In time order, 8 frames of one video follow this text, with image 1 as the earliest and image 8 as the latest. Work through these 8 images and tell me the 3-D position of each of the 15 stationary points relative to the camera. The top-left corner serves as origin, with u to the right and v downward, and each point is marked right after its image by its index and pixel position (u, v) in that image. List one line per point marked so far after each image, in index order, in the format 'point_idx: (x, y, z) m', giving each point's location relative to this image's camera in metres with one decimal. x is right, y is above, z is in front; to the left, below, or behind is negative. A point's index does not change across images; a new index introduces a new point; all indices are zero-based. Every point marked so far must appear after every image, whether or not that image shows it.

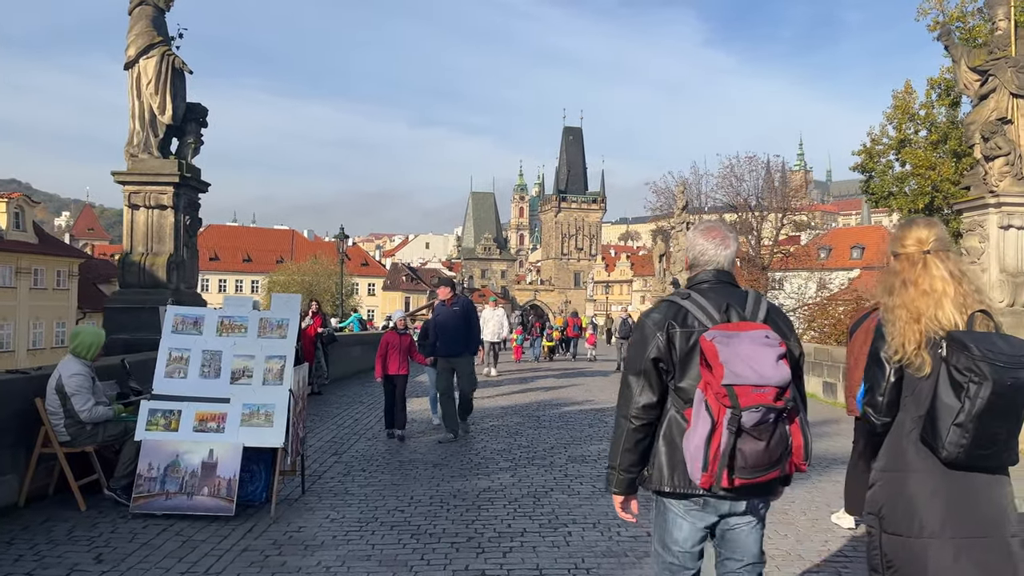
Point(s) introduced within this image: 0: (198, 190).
0: (-4.3, +1.3, +11.0) m
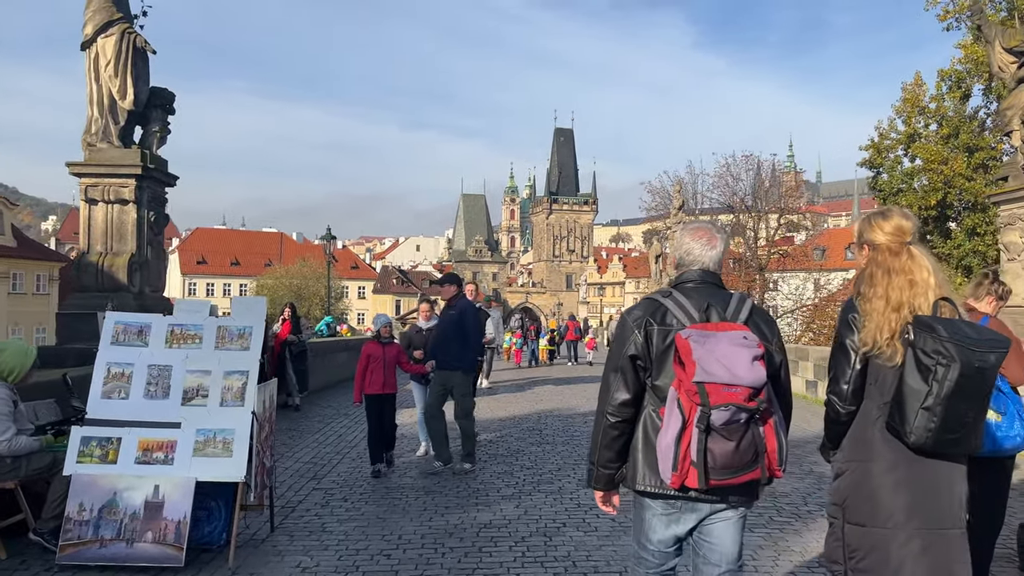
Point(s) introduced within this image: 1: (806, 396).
0: (-4.3, +1.3, +10.0) m
1: (+5.5, -2.1, +15.3) m
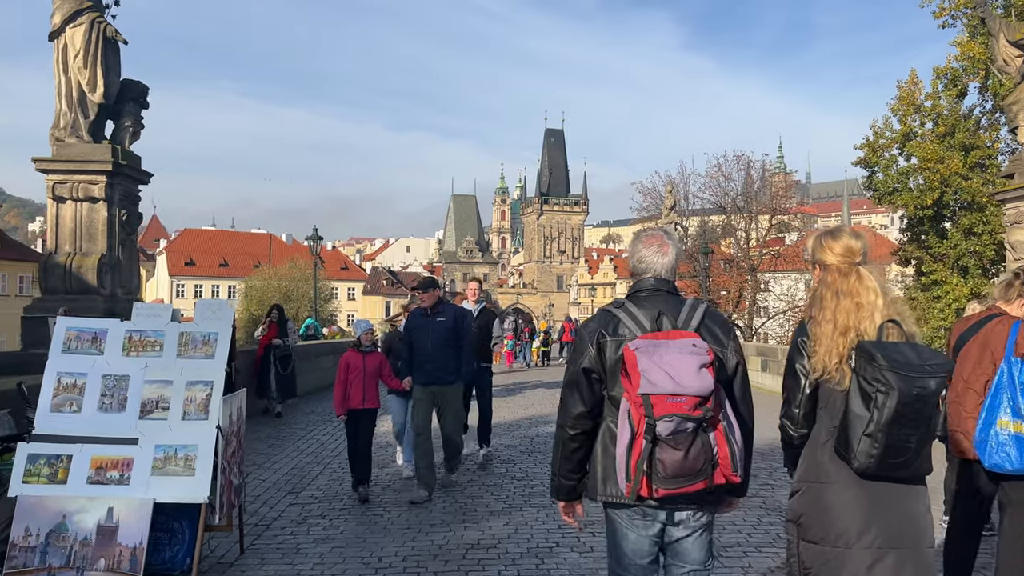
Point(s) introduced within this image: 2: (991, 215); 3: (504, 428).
0: (-4.4, +1.3, +9.6) m
1: (+5.4, -2.1, +15.0) m
2: (+11.4, +1.8, +19.3) m
3: (-0.1, -1.8, +10.6) m
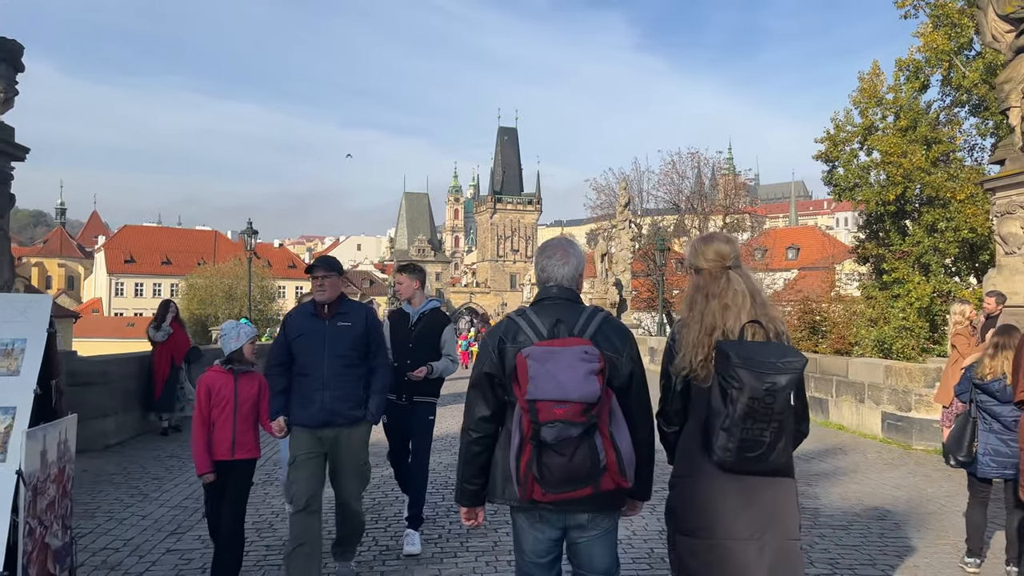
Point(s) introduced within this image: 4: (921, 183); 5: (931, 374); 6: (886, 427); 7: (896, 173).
0: (-5.0, +1.3, +8.1) m
1: (+4.4, -2.0, +14.0) m
2: (+10.2, +1.8, +18.7) m
3: (-0.8, -1.8, +9.4) m
4: (+9.8, +2.5, +19.4) m
5: (+4.9, -1.0, +9.4) m
6: (+4.7, -1.7, +10.1) m
7: (+9.3, +2.8, +19.6) m
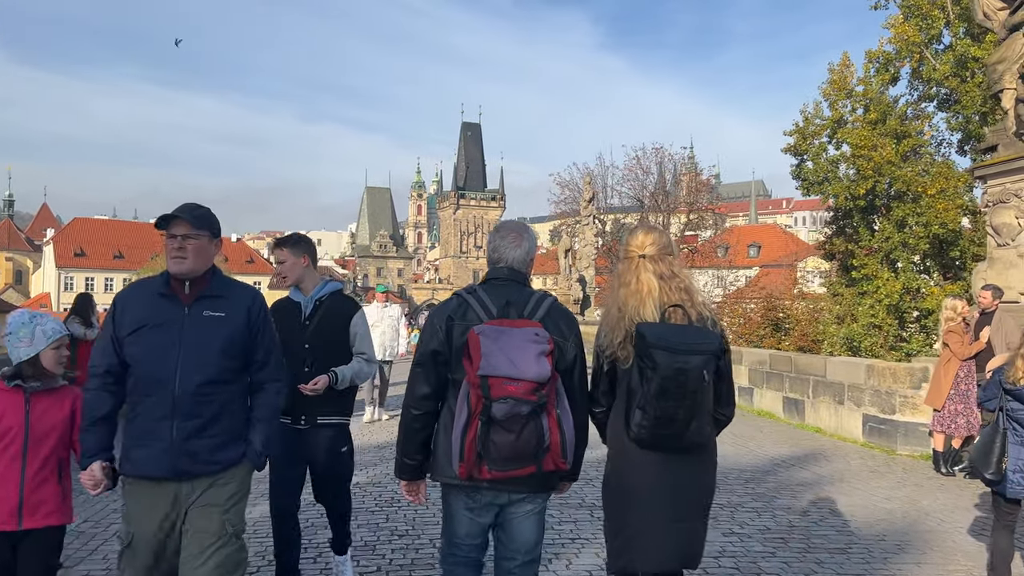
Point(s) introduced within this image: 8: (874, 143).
0: (-5.4, +1.4, +7.0) m
1: (+3.7, -1.9, +13.4) m
2: (+9.3, +1.9, +18.3) m
3: (-1.2, -1.7, +8.5) m
4: (+8.9, +2.6, +19.0) m
5: (+4.4, -0.9, +8.8) m
6: (+4.2, -1.7, +9.5) m
7: (+8.4, +2.9, +19.2) m
8: (+8.5, +3.4, +19.1) m
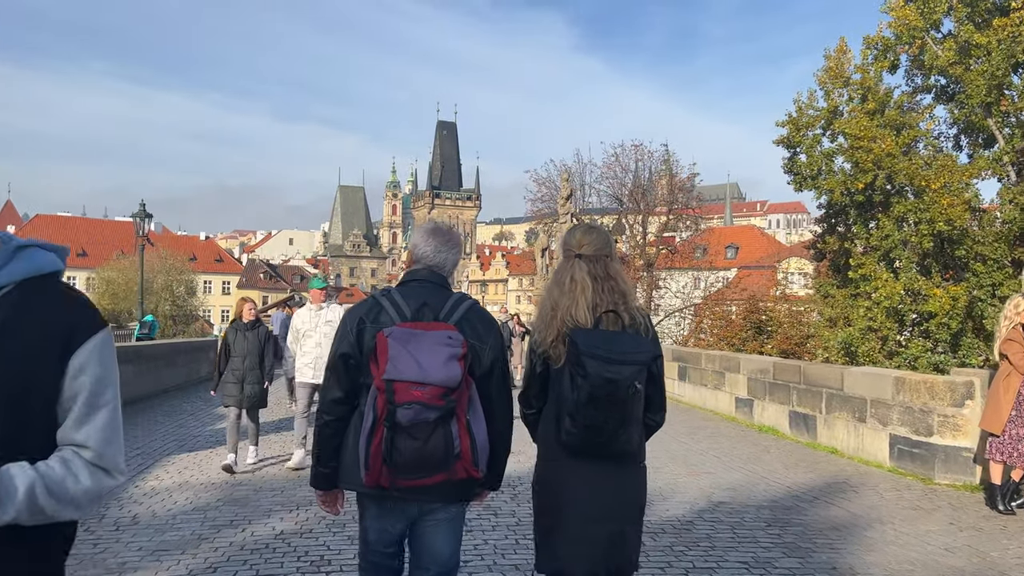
0: (-5.6, +1.5, +5.4) m
1: (+3.3, -1.9, +12.1) m
2: (+8.8, +1.8, +17.1) m
3: (-1.5, -1.7, +7.0) m
4: (+8.3, +2.6, +17.7) m
5: (+4.1, -0.9, +7.5) m
6: (+3.9, -1.7, +8.1) m
7: (+7.8, +2.8, +17.9) m
8: (+8.0, +3.4, +17.9) m
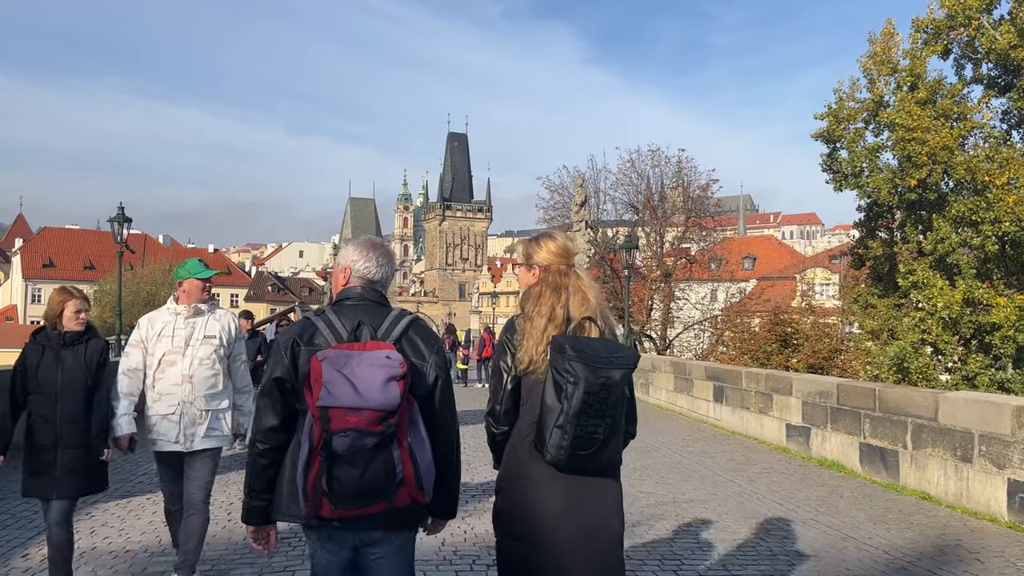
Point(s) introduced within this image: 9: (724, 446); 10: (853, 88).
0: (-5.6, +1.4, +3.8) m
1: (+3.5, -2.0, +10.2) m
2: (+9.0, +1.7, +15.2) m
3: (-1.4, -1.7, +5.3) m
4: (+8.5, +2.4, +15.9) m
5: (+4.2, -1.0, +5.6) m
6: (+3.9, -1.7, +6.3) m
7: (+8.0, +2.7, +16.1) m
8: (+8.2, +3.2, +16.1) m
9: (+2.8, -2.1, +10.7) m
10: (+7.4, +4.3, +17.5) m
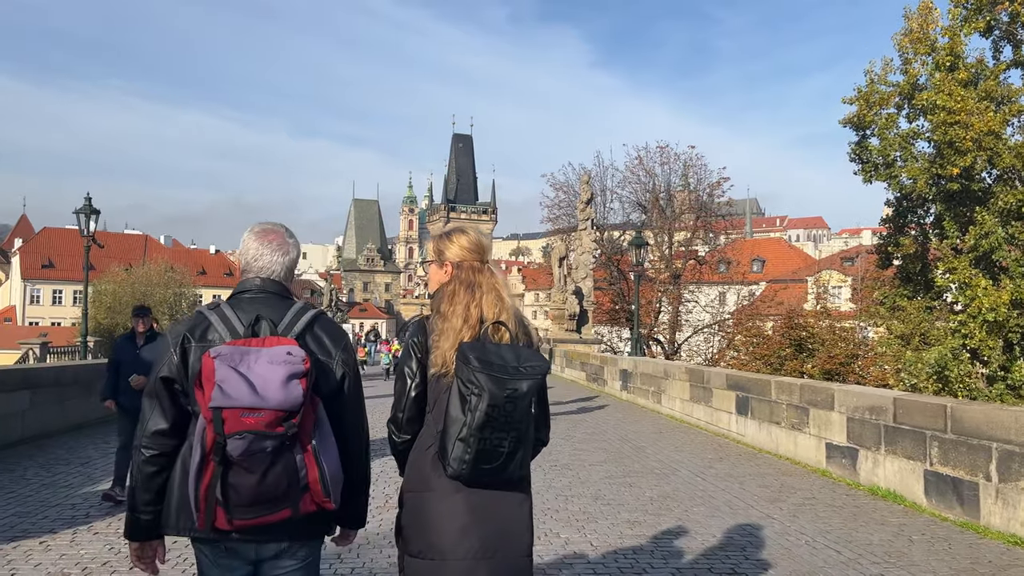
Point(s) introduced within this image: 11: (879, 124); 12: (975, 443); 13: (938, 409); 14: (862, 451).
0: (-5.7, +1.5, +2.4) m
1: (+3.4, -2.0, +8.7) m
2: (+9.0, +1.7, +13.7) m
3: (-1.5, -1.6, +3.8) m
4: (+8.5, +2.4, +14.4) m
5: (+4.1, -0.9, +4.2) m
6: (+3.9, -1.6, +4.8) m
7: (+8.0, +2.7, +14.6) m
8: (+8.2, +3.2, +14.6) m
9: (+2.7, -2.0, +9.2) m
10: (+7.4, +4.3, +16.0) m
11: (+7.3, +3.2, +16.4) m
12: (+3.7, -1.2, +6.4) m
13: (+3.6, -1.0, +6.9) m
14: (+3.5, -1.6, +8.1) m
